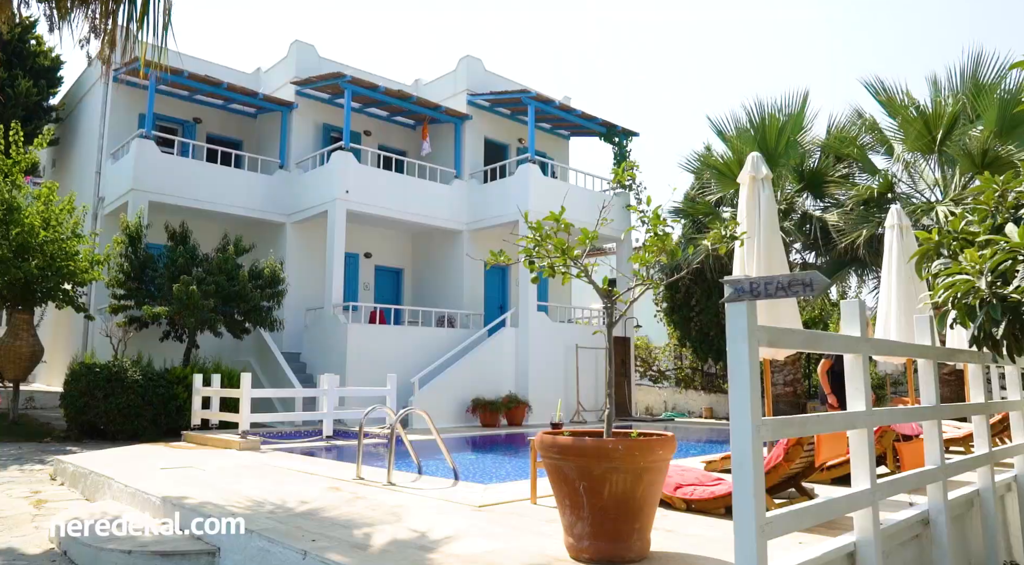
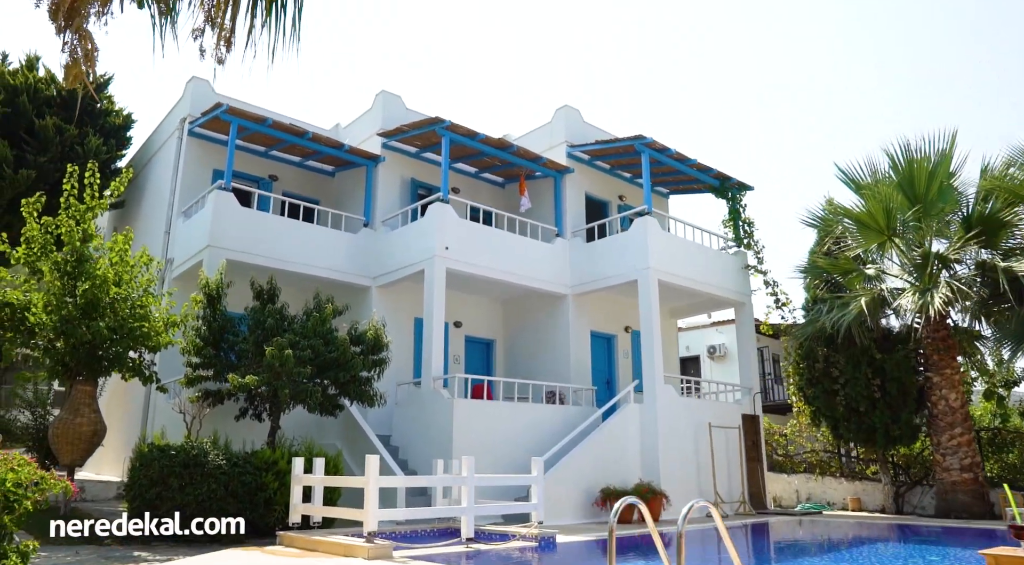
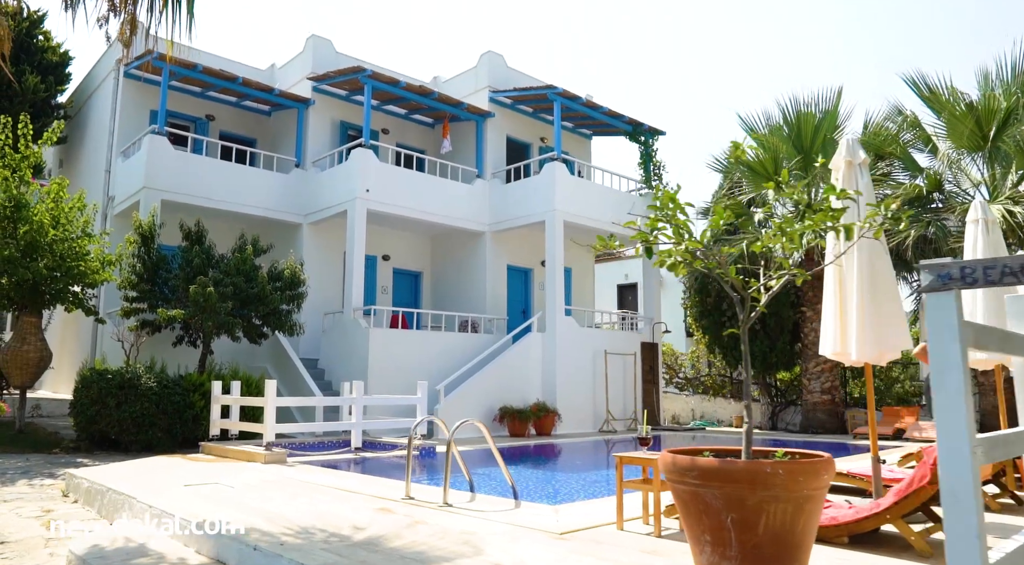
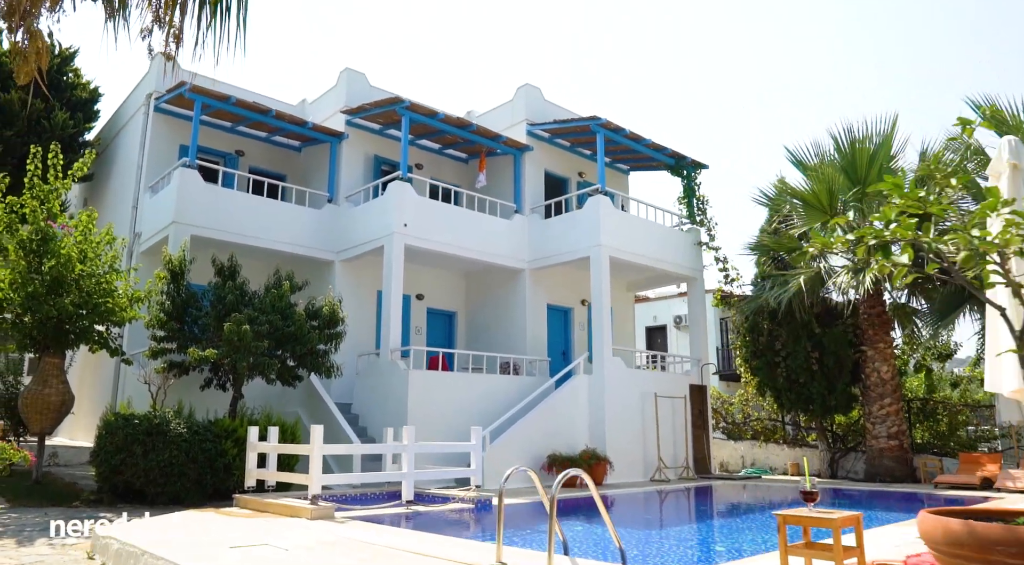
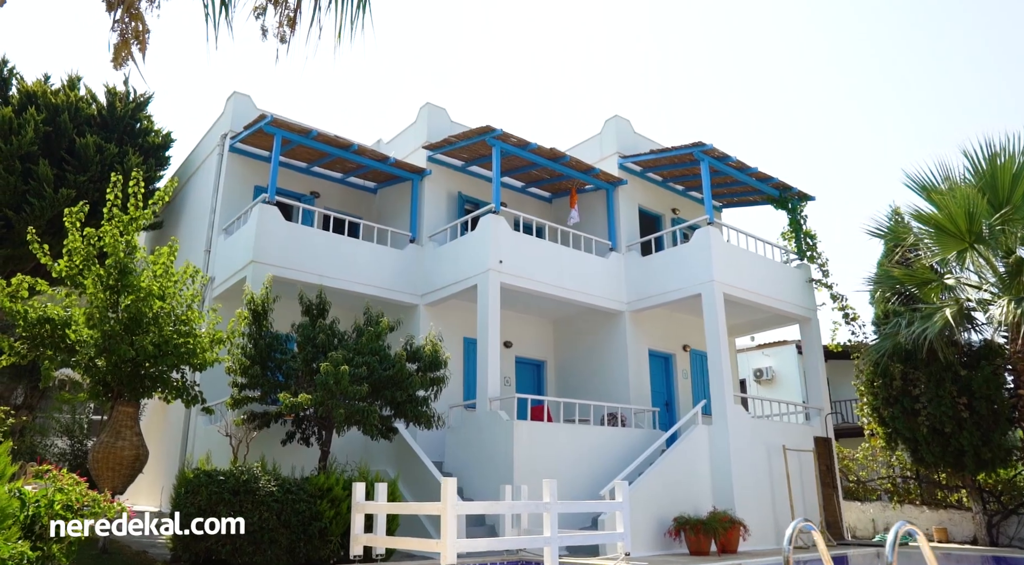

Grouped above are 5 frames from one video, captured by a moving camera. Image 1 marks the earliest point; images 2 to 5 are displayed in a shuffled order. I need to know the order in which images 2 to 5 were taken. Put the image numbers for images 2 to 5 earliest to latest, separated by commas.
3, 4, 2, 5
